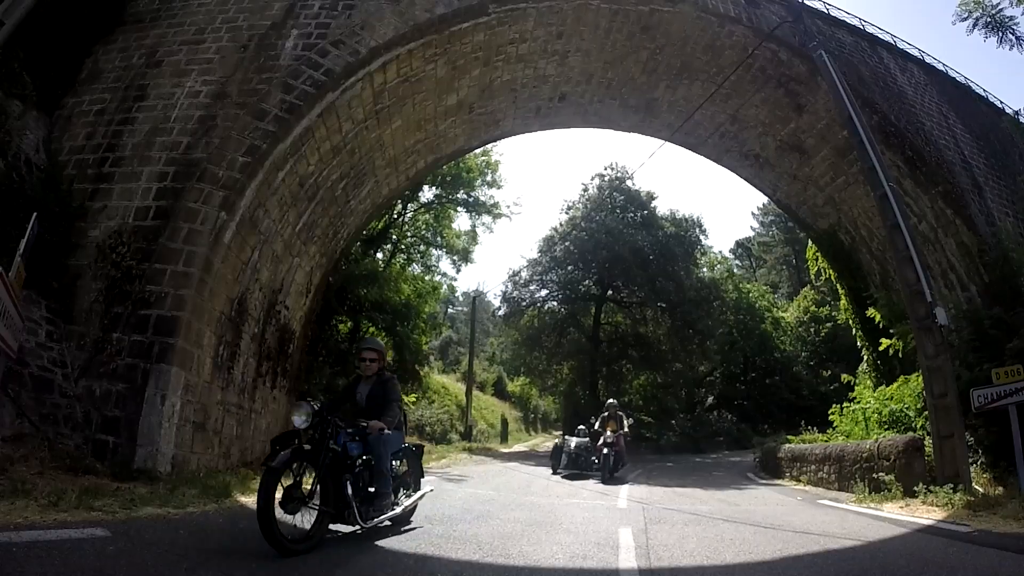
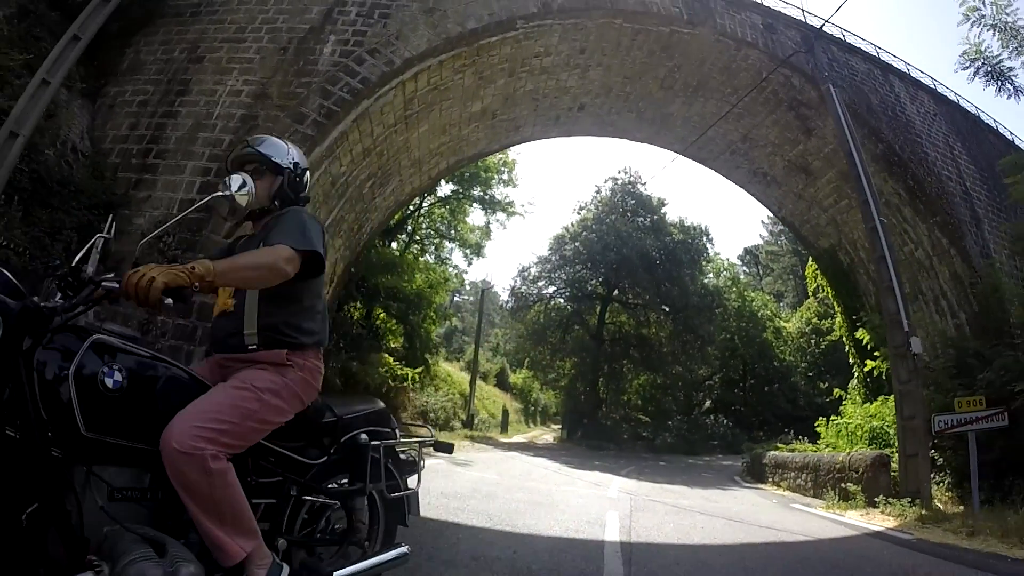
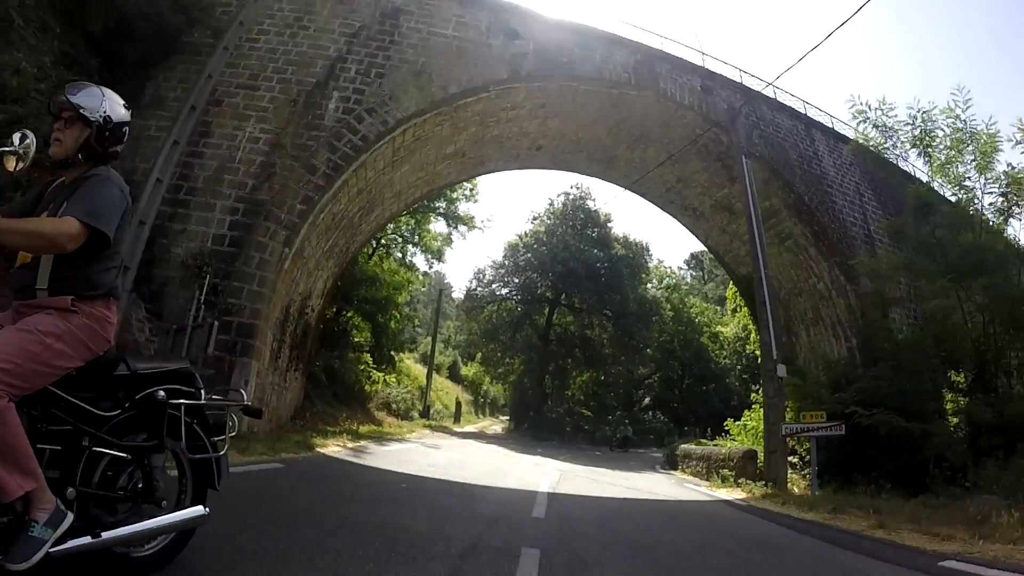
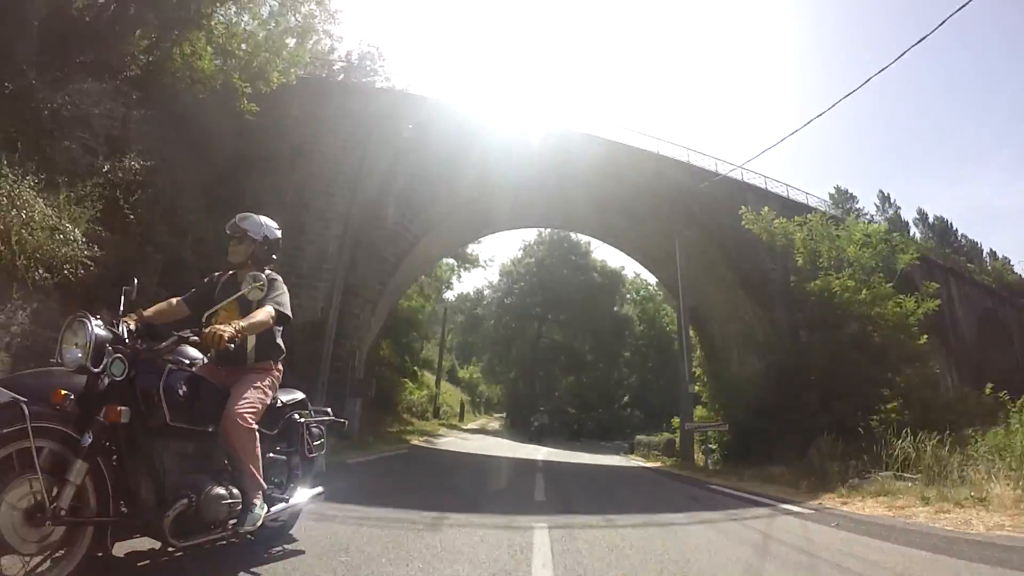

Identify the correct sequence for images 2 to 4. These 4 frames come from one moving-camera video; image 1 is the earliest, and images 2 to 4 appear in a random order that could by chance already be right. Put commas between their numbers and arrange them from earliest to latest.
2, 3, 4
